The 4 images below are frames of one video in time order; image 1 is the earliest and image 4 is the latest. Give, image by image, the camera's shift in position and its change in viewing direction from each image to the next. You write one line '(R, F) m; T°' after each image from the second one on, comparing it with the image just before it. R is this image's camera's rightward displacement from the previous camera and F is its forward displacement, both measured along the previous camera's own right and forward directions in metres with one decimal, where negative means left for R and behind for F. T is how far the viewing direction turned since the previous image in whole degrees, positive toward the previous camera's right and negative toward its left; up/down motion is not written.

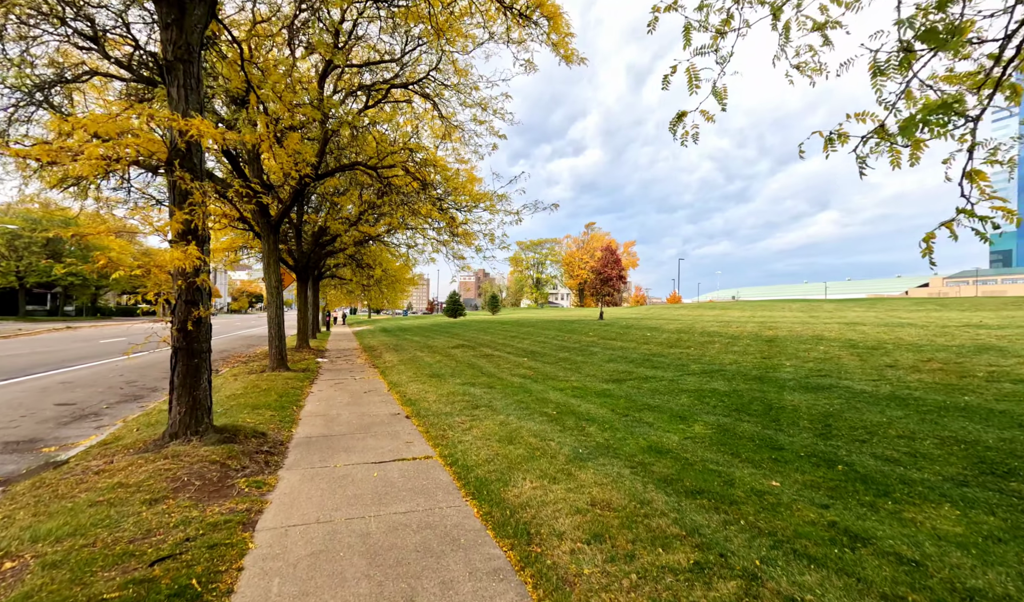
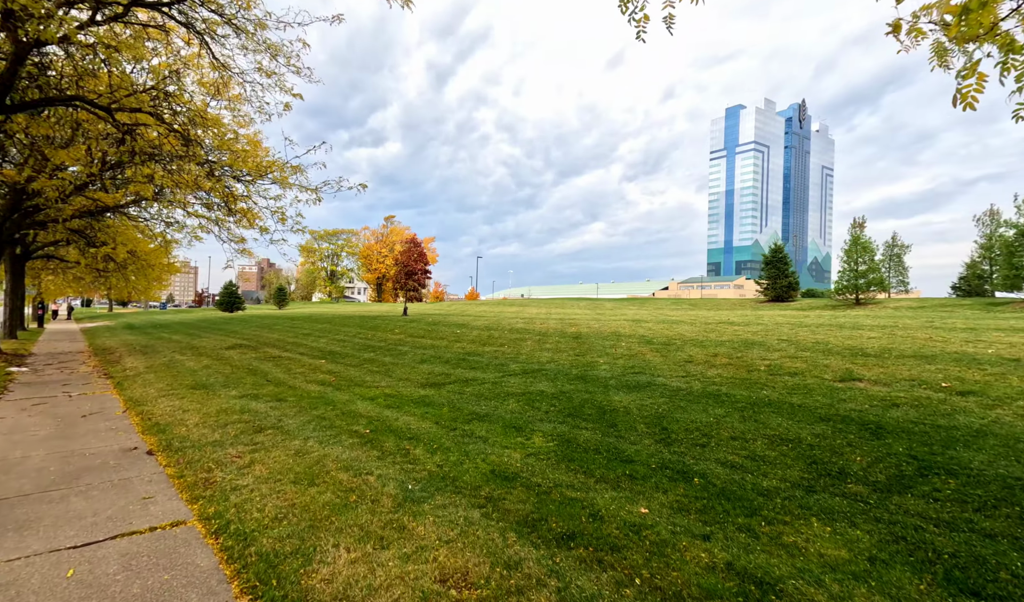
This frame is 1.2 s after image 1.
(-0.1, +1.2) m; +24°
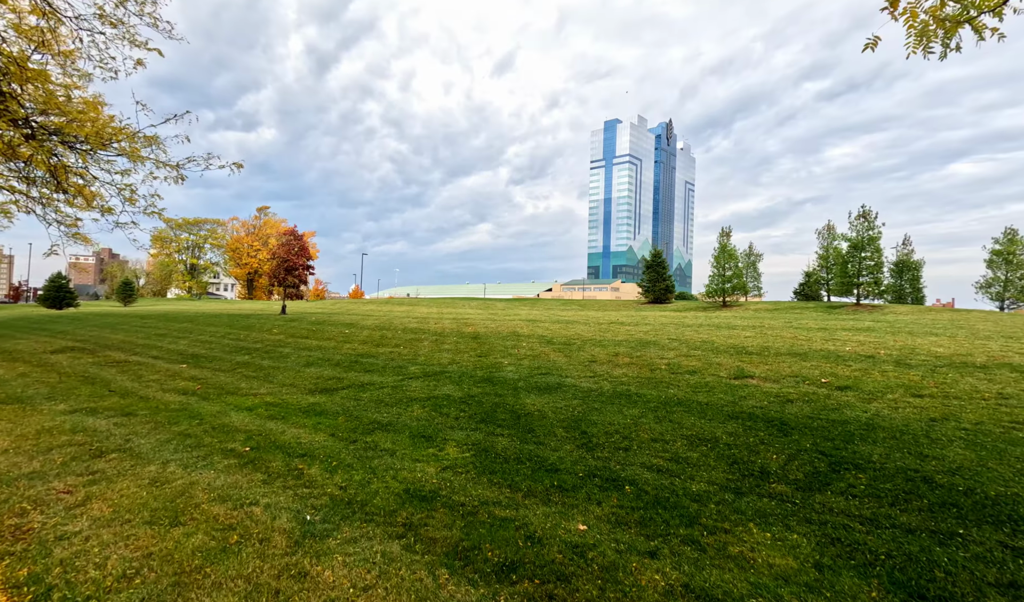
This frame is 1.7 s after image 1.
(-0.2, +0.4) m; +13°
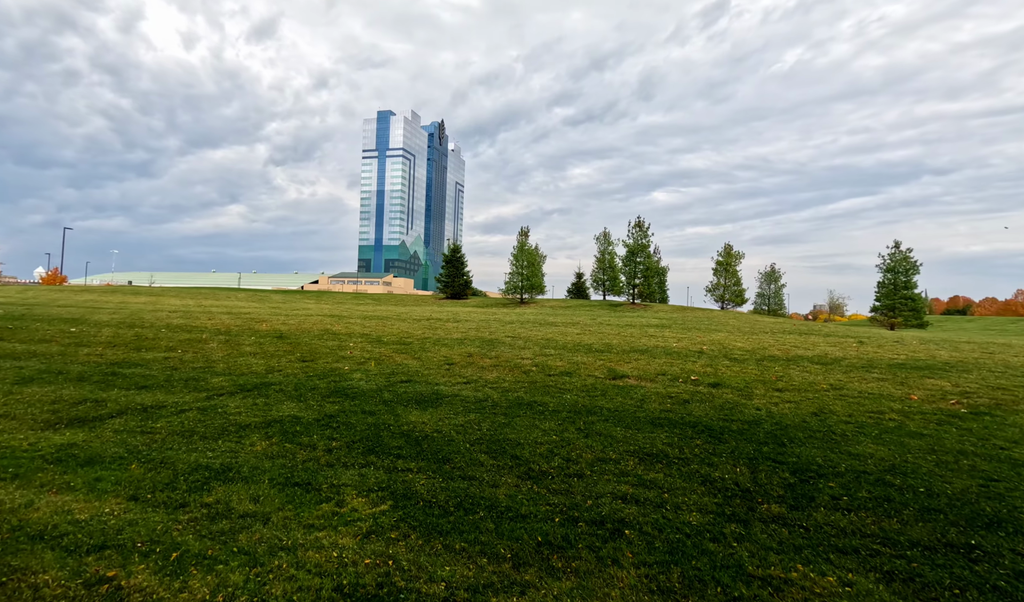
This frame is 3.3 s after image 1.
(-1.2, +1.3) m; +25°
